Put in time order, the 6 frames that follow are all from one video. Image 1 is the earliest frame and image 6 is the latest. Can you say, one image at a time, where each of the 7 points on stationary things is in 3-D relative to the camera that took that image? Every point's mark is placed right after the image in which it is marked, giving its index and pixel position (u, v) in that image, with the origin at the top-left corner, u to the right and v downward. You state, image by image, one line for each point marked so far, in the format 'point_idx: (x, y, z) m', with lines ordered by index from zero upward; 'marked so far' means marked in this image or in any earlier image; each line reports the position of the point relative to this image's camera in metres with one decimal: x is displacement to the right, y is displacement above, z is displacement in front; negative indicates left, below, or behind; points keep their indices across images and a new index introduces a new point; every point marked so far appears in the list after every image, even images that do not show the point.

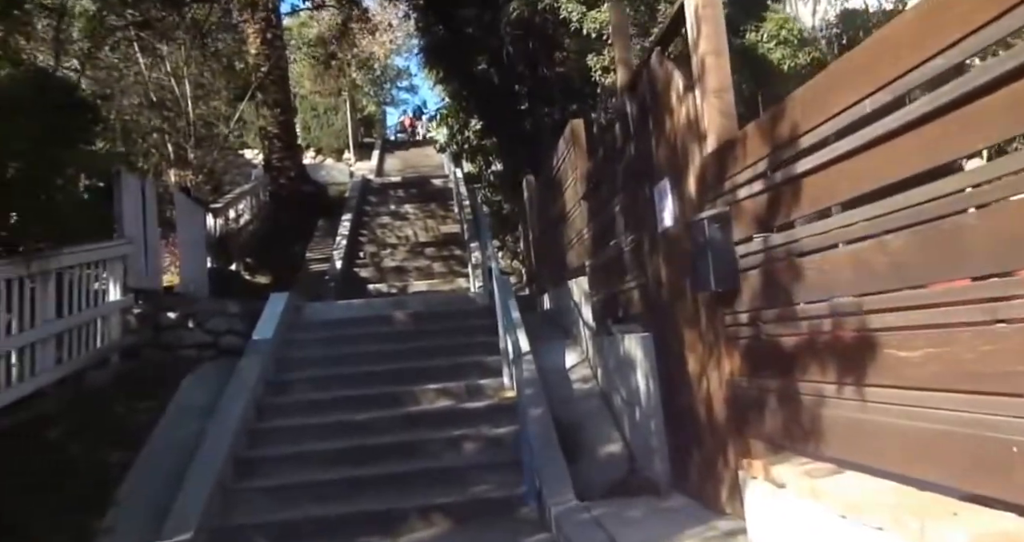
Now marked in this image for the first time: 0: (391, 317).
0: (-1.1, -0.4, +8.6) m
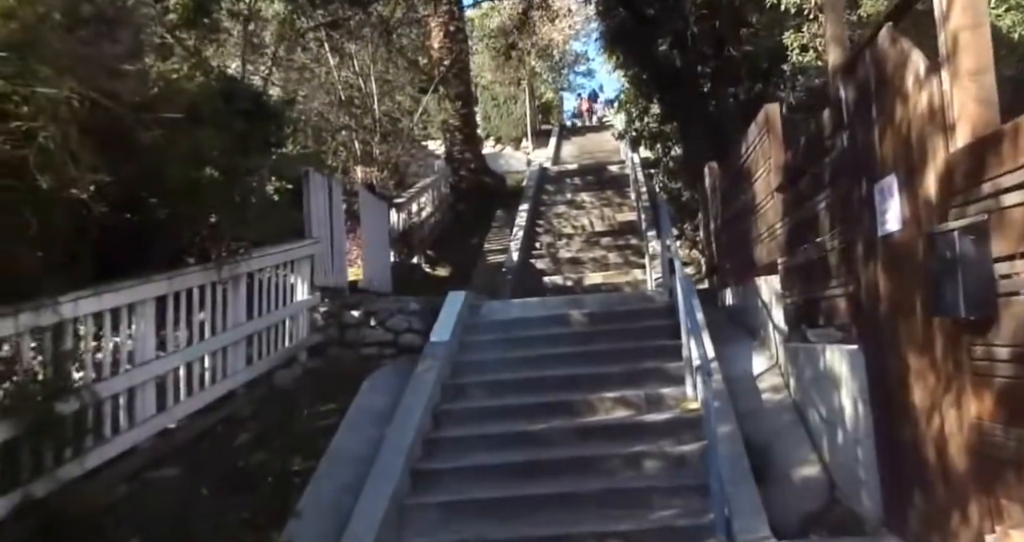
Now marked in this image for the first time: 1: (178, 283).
0: (+0.5, -0.4, +8.4) m
1: (-2.1, -0.1, +6.6) m
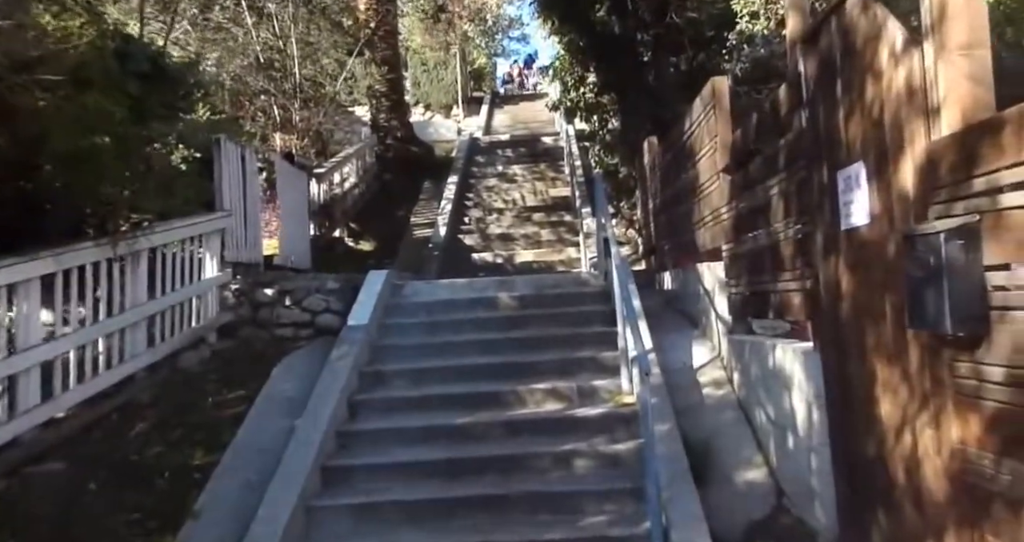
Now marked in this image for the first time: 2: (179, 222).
0: (-0.1, -0.2, +7.9) m
1: (-2.6, +0.1, +5.9) m
2: (-2.5, +0.4, +7.9) m
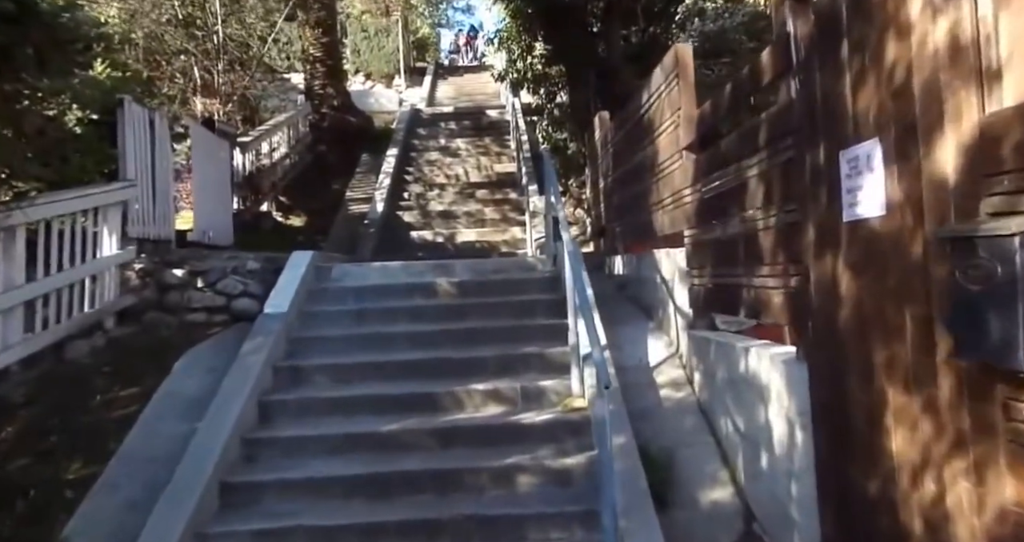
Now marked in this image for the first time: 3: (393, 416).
0: (-0.5, -0.1, +7.1) m
1: (-2.9, +0.2, +5.0) m
2: (-2.9, +0.5, +7.0) m
3: (-0.6, -0.8, +5.5) m
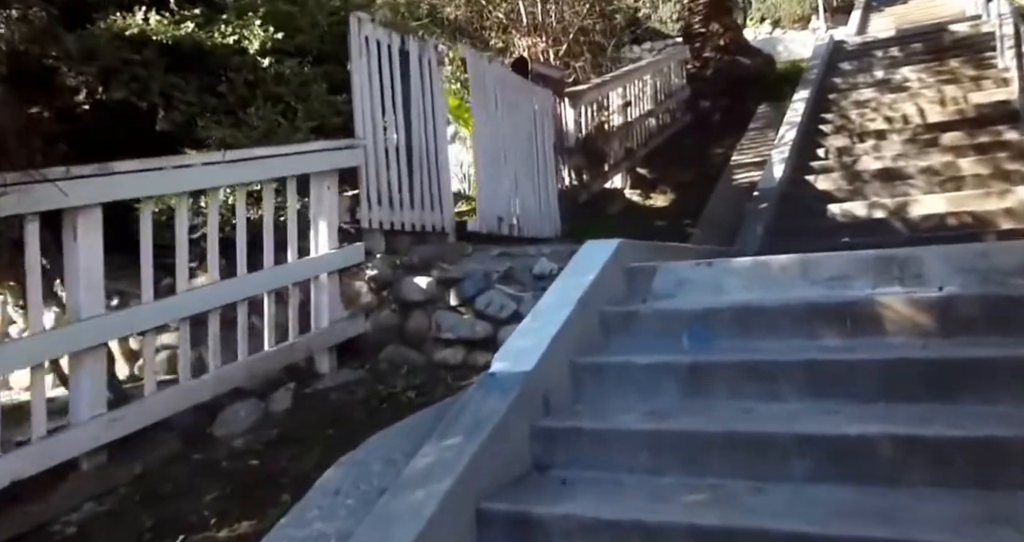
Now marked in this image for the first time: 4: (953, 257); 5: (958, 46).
0: (+1.1, -0.1, +3.1) m
1: (-1.9, +0.1, +2.1) m
2: (-1.1, +0.5, +4.0) m
3: (+0.4, -0.8, +1.7) m
4: (+1.5, 0.0, +3.3) m
5: (+4.1, +2.0, +9.5) m
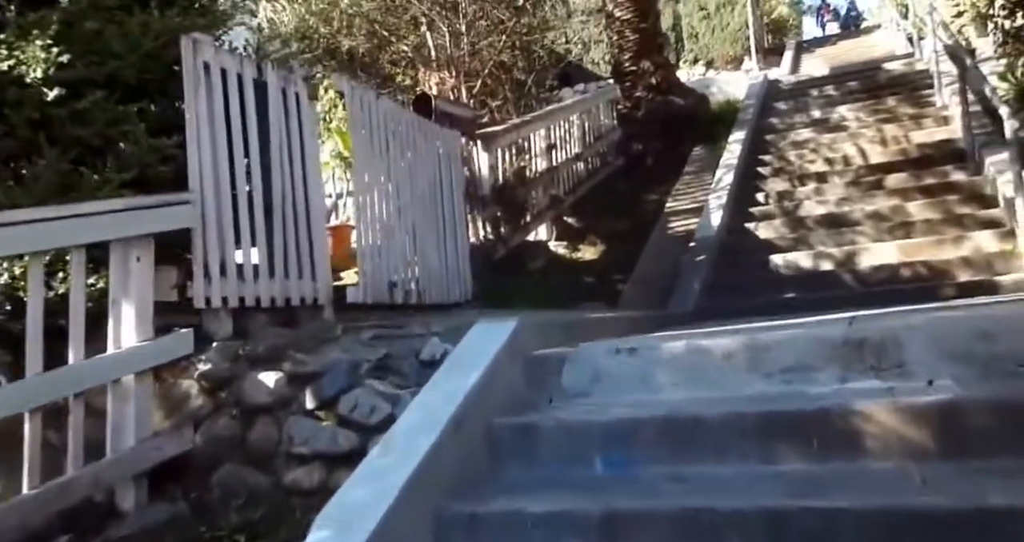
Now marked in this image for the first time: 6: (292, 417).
0: (+0.7, -0.4, +2.1) m
1: (-2.2, -0.1, +0.9) m
2: (-1.5, +0.2, +2.9) m
3: (+0.1, -1.0, +0.6) m
4: (+1.1, -0.2, +2.4) m
5: (+3.3, +1.5, +8.7) m
6: (-0.8, -0.5, +3.6) m
